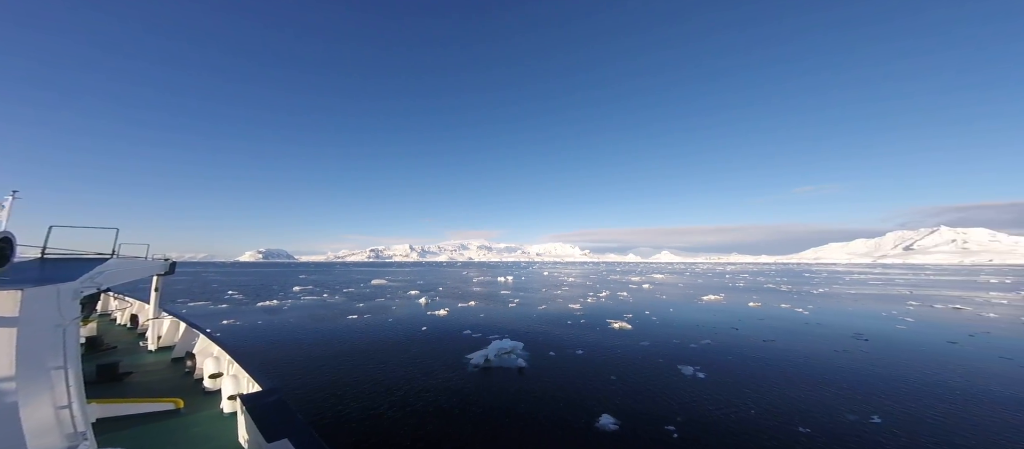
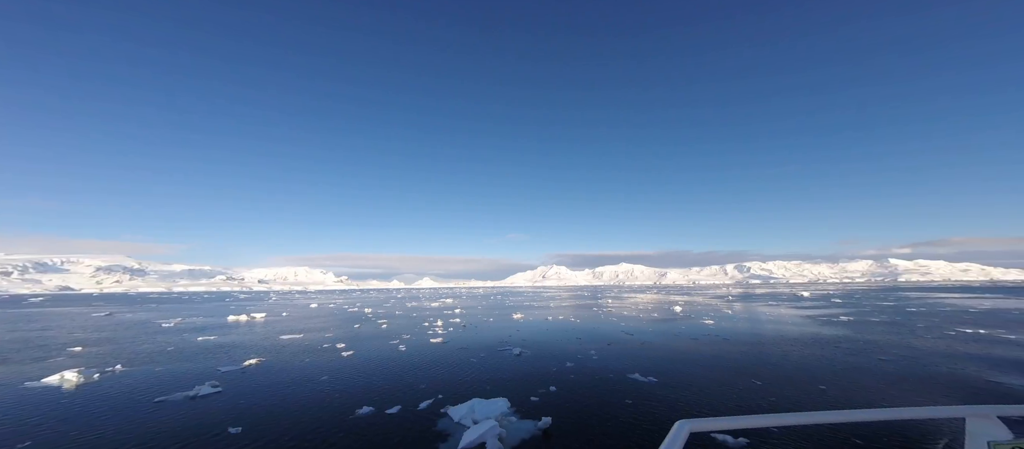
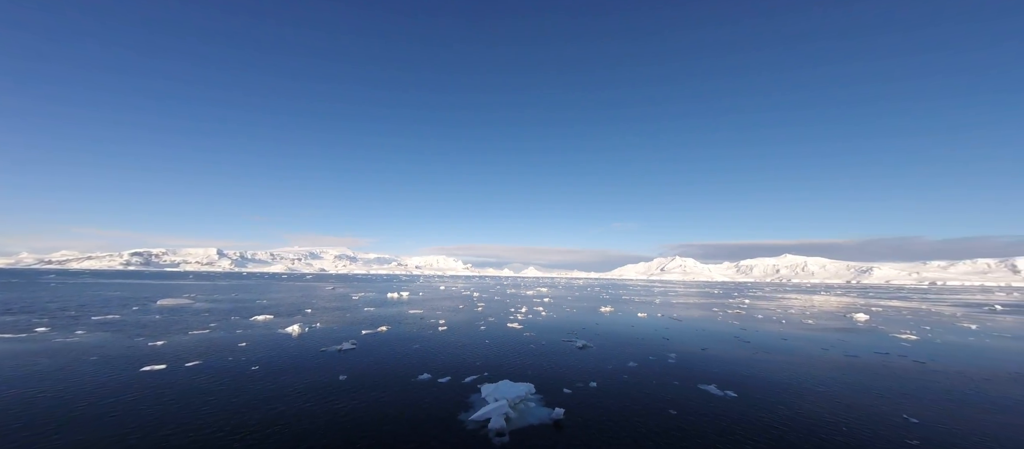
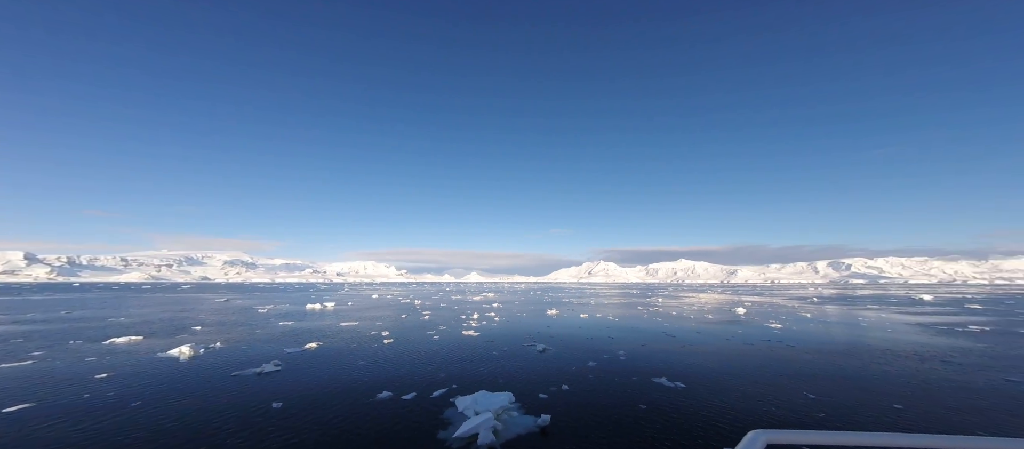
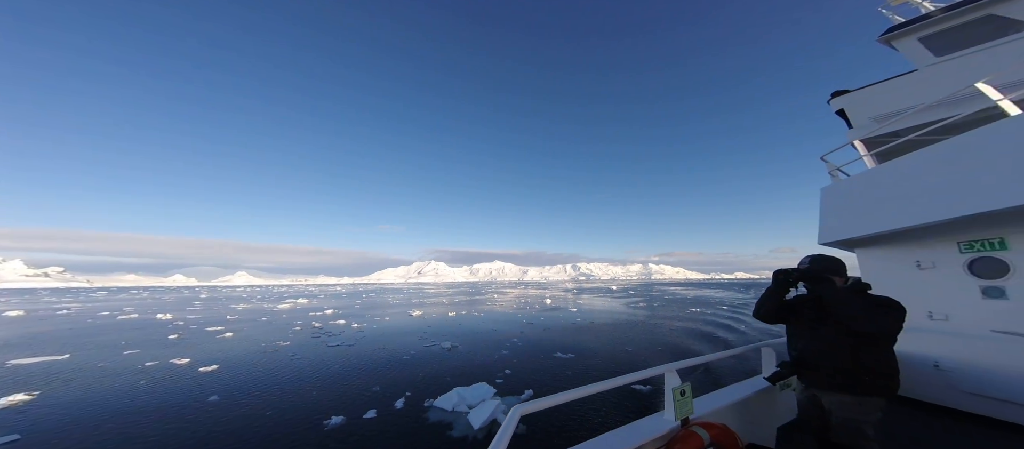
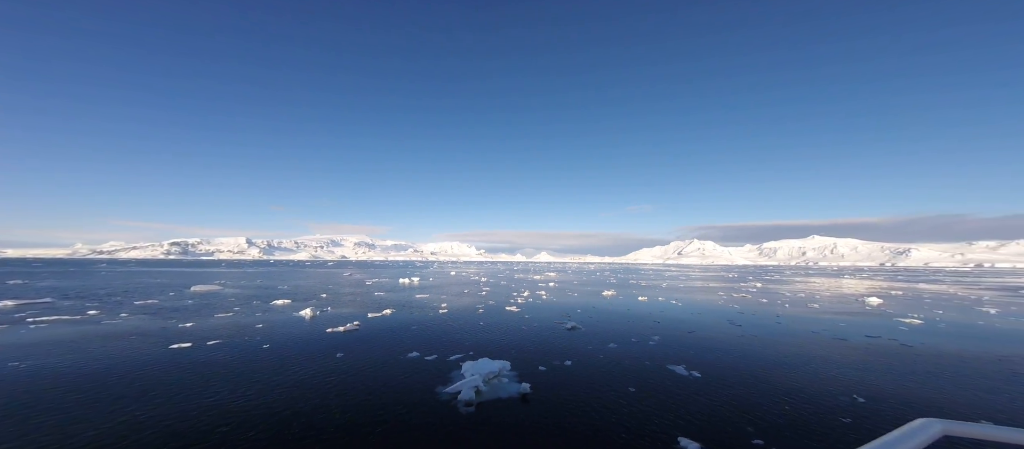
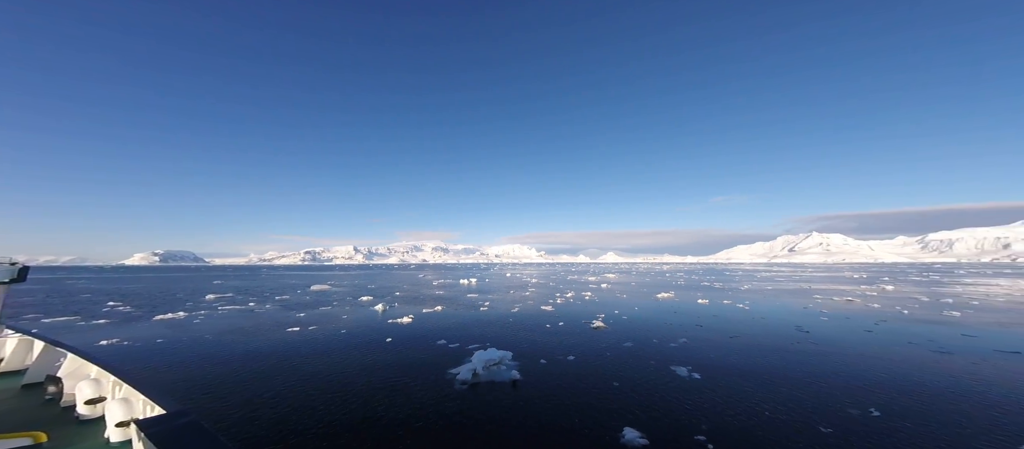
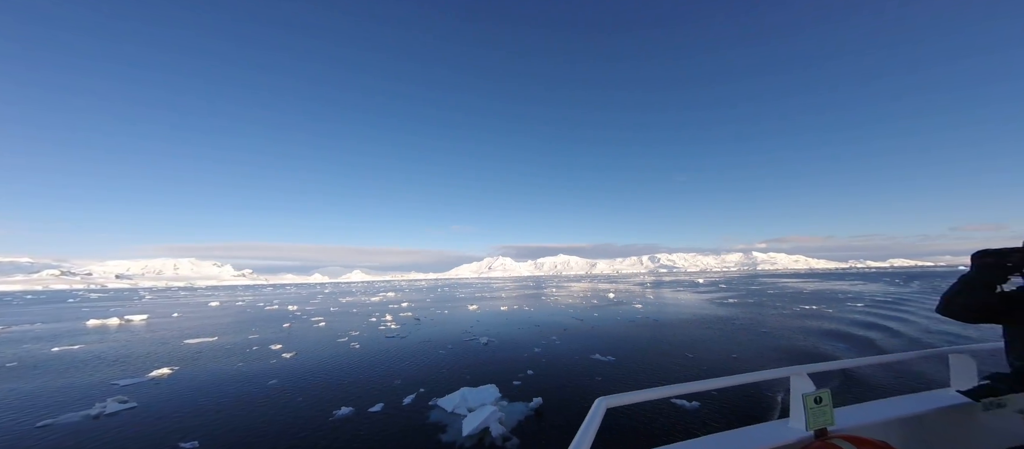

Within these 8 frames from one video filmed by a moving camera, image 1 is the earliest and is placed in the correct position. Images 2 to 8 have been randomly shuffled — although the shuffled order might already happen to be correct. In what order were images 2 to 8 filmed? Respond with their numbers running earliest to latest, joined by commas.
7, 6, 3, 4, 2, 8, 5
